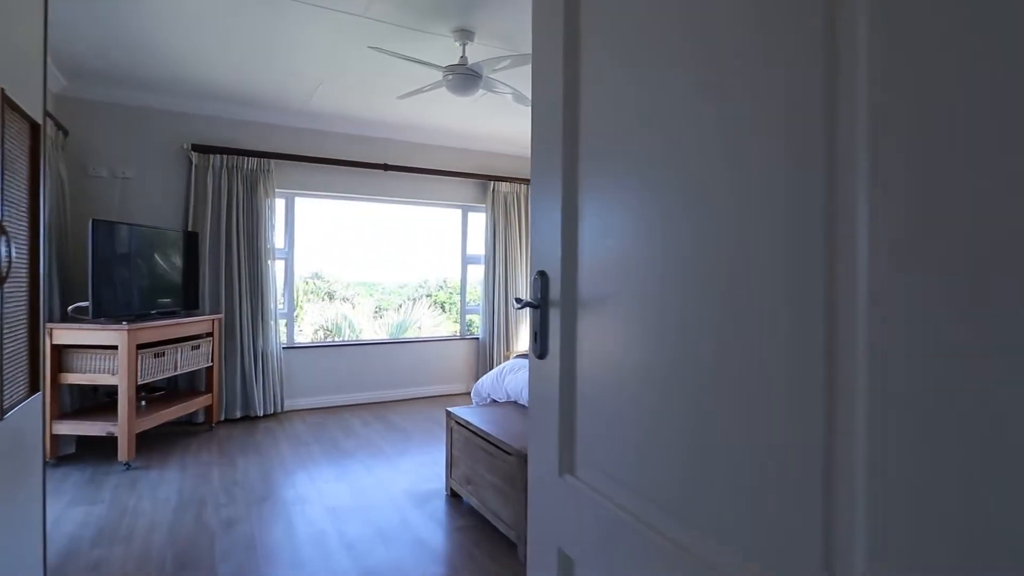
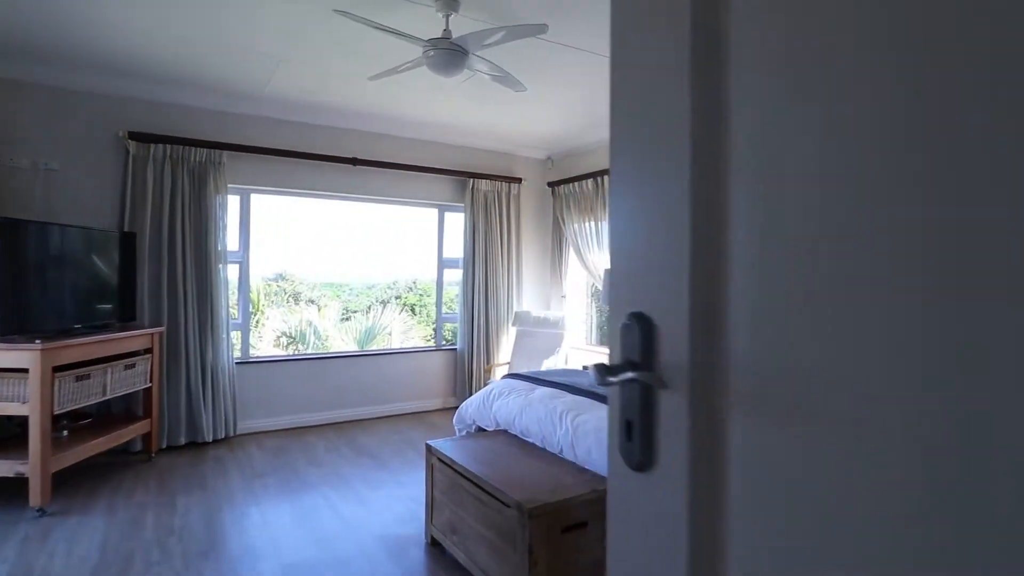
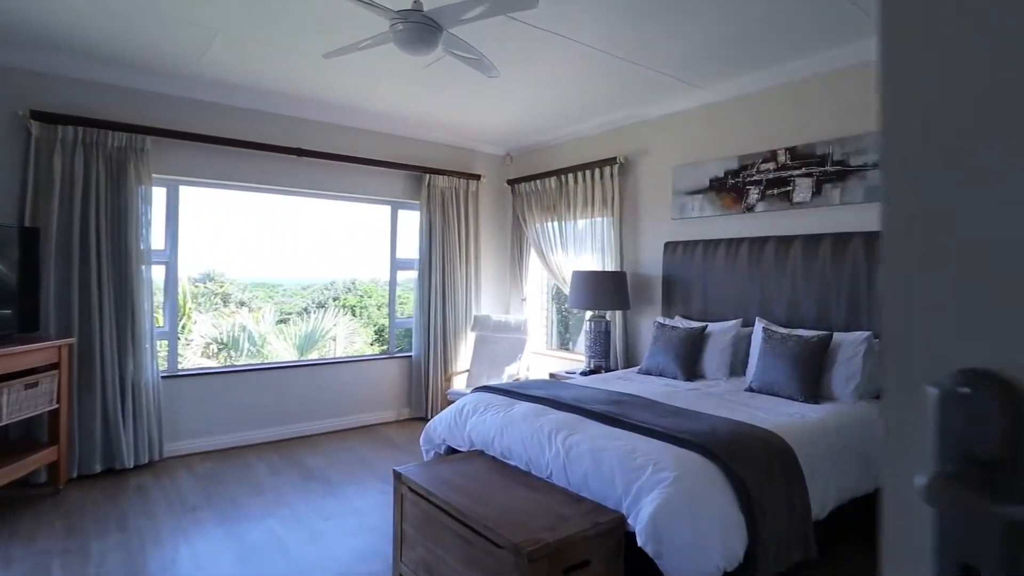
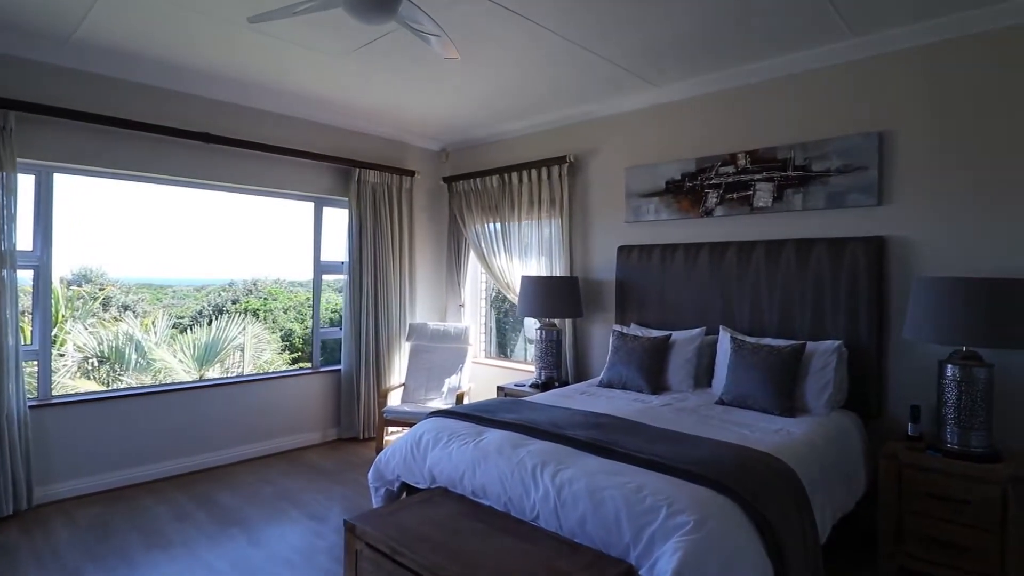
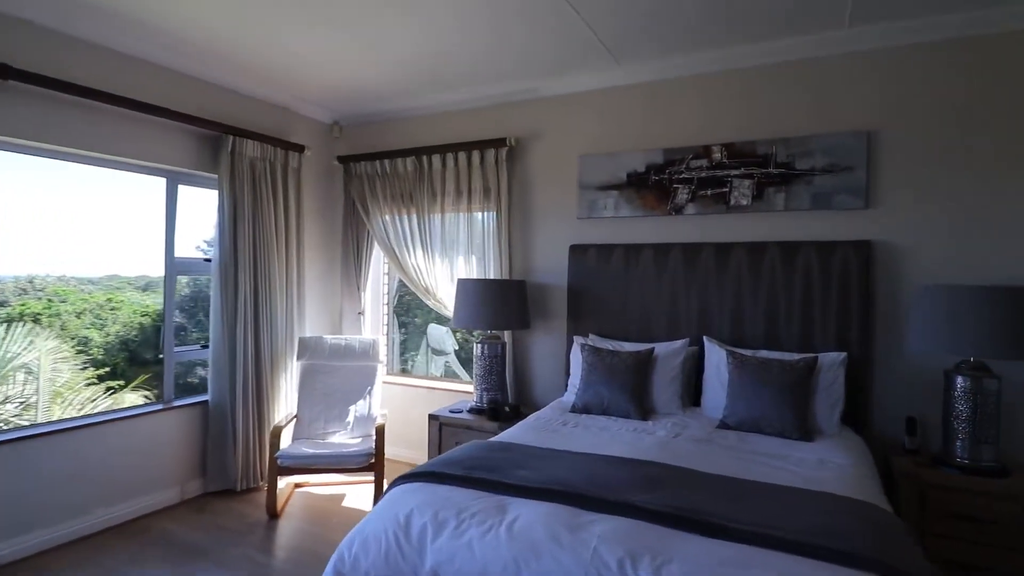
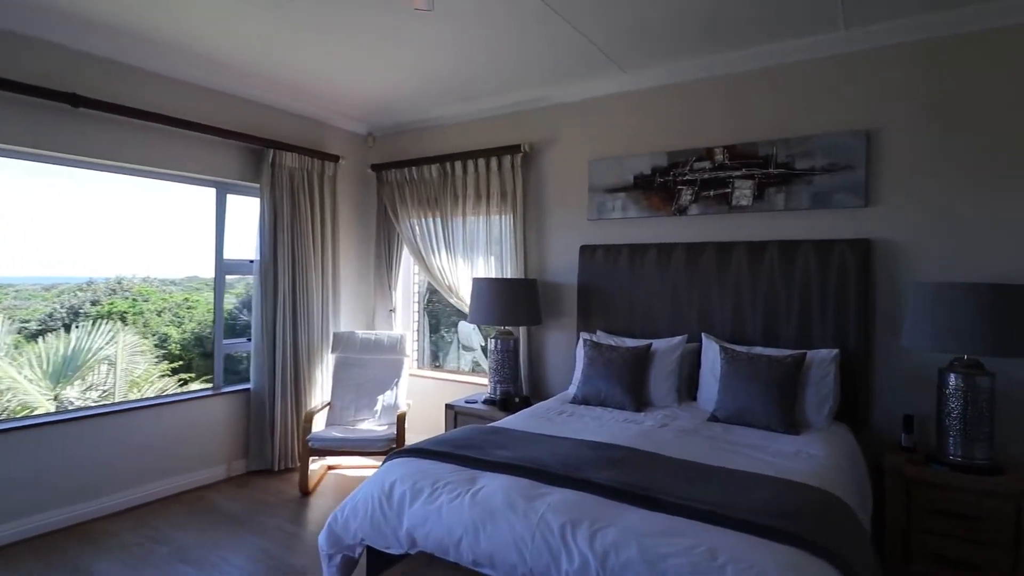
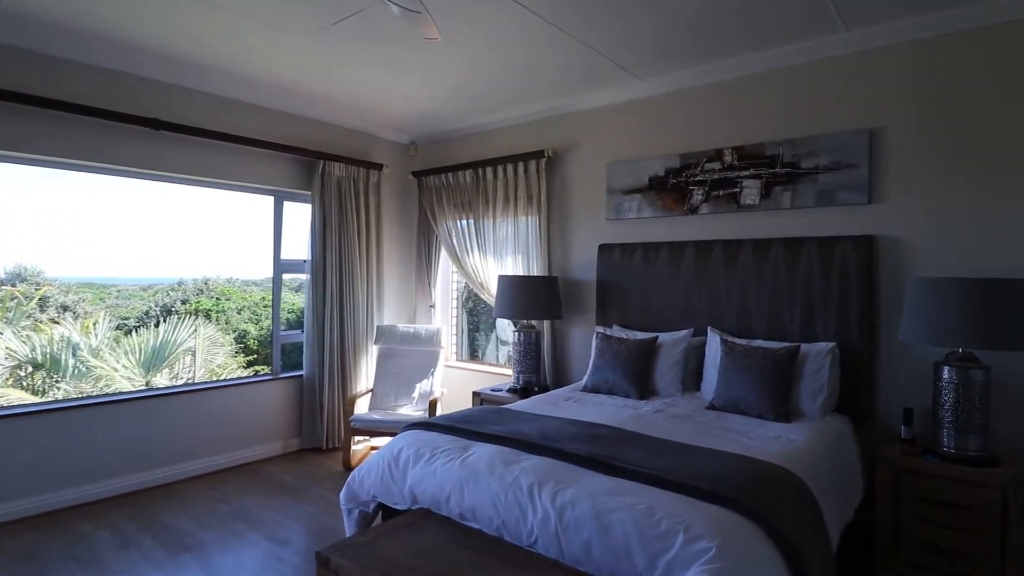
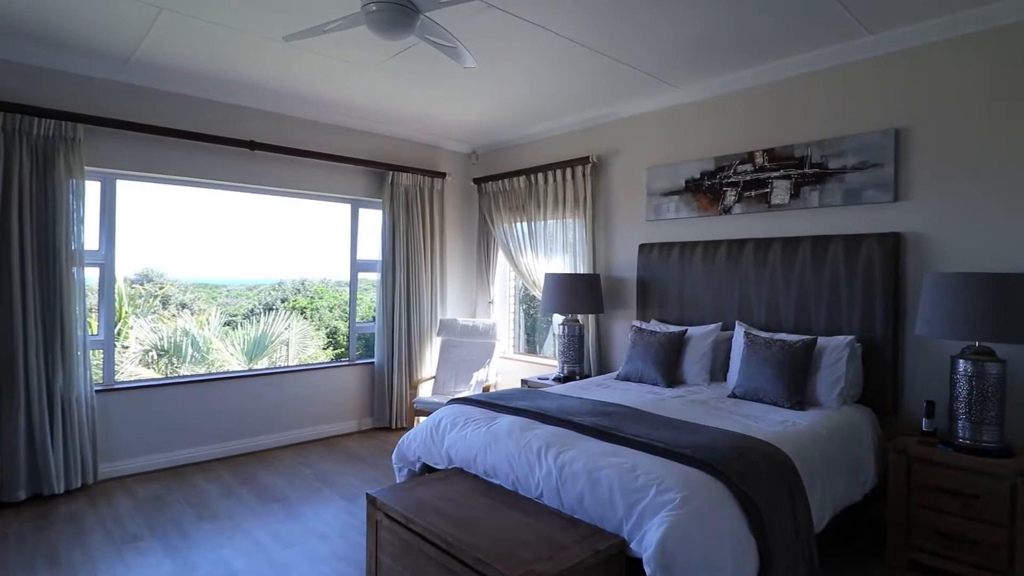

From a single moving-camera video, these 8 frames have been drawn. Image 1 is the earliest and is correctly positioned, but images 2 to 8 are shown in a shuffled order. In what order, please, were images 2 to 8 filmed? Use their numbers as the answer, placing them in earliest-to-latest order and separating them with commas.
2, 3, 8, 4, 7, 6, 5
